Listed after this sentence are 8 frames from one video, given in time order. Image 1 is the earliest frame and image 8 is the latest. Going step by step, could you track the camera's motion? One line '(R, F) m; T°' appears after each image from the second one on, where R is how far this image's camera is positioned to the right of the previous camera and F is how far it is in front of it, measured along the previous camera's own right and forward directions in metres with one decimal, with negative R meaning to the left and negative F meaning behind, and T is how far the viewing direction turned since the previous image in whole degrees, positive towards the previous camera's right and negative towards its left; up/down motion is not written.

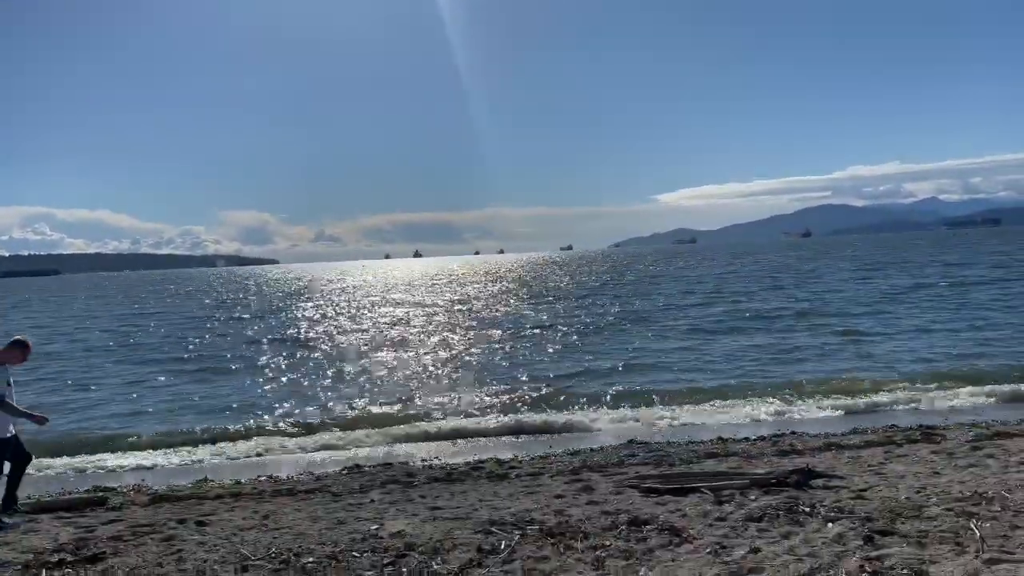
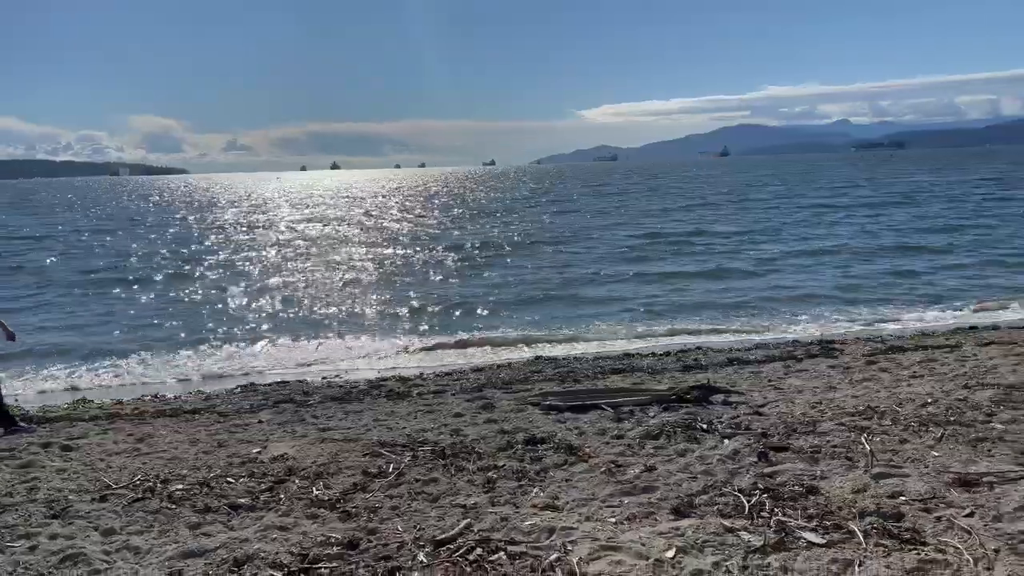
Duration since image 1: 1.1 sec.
(+0.2, +0.4) m; +6°
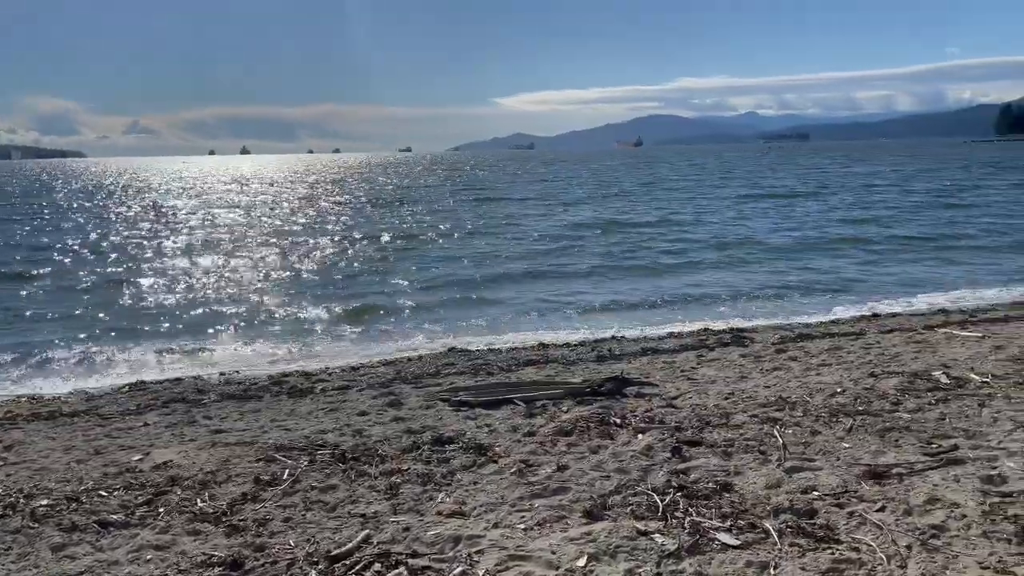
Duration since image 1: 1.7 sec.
(+0.1, +0.3) m; +6°
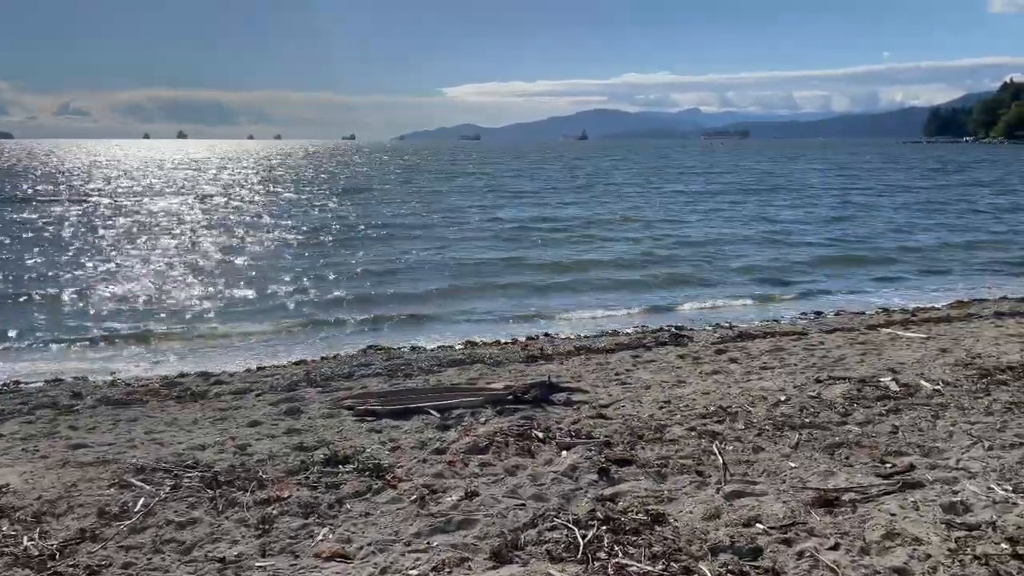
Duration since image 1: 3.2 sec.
(+0.2, +0.7) m; +4°
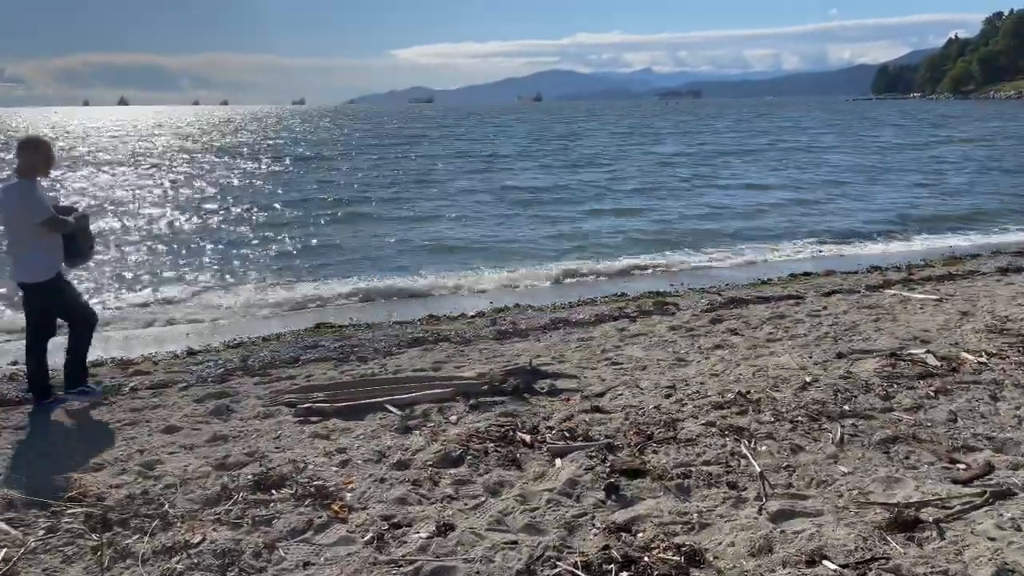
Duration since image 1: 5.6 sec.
(-0.1, +1.0) m; +3°
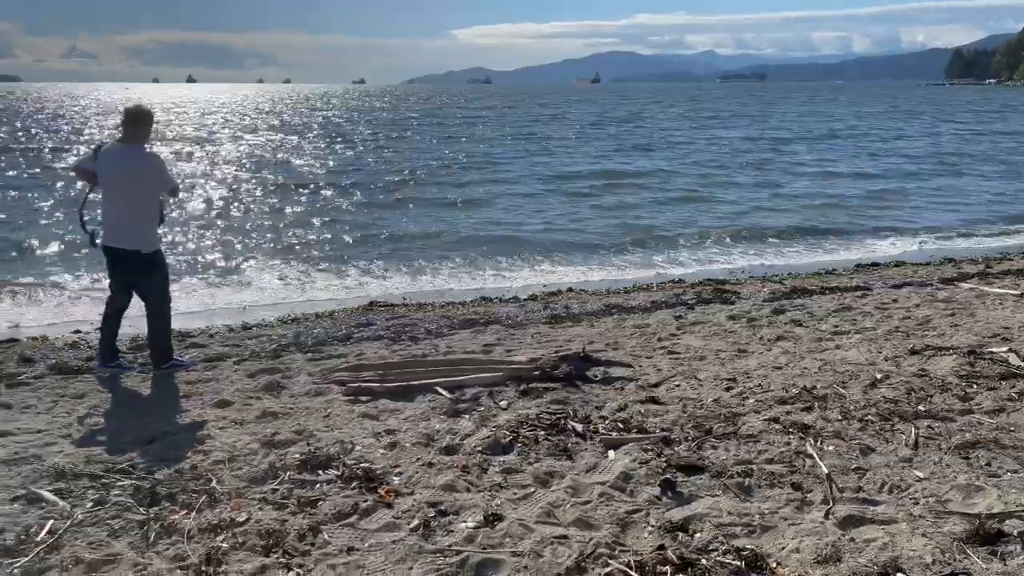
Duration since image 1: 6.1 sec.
(0.0, +0.1) m; -4°
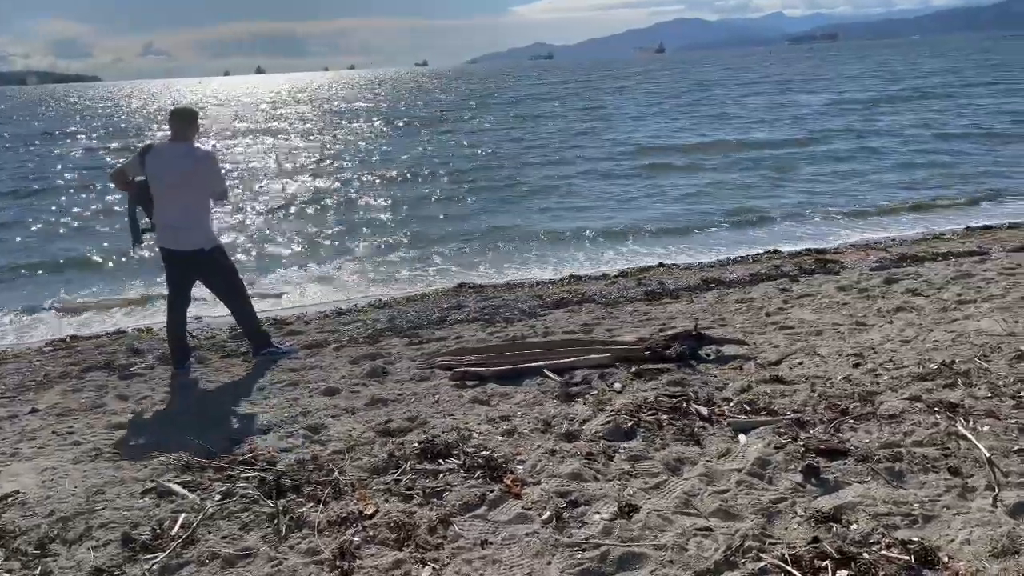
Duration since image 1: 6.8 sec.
(-0.2, +0.1) m; -5°
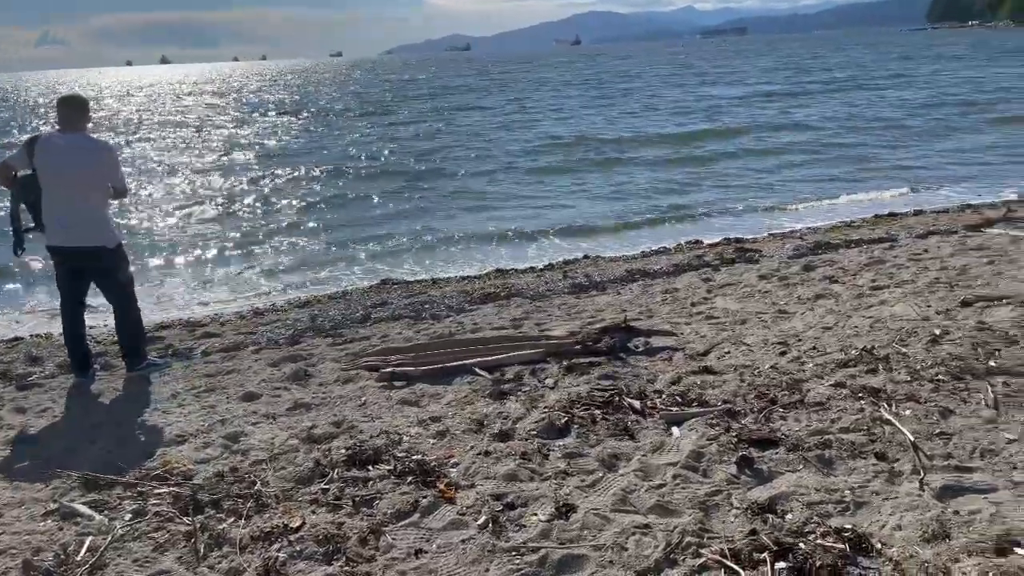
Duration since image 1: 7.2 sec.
(0.0, +0.1) m; +6°
